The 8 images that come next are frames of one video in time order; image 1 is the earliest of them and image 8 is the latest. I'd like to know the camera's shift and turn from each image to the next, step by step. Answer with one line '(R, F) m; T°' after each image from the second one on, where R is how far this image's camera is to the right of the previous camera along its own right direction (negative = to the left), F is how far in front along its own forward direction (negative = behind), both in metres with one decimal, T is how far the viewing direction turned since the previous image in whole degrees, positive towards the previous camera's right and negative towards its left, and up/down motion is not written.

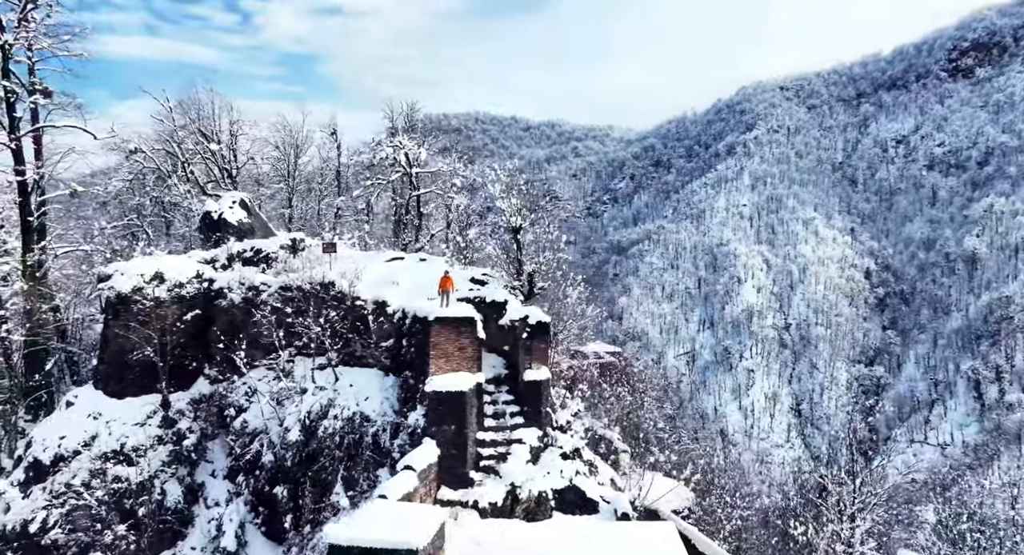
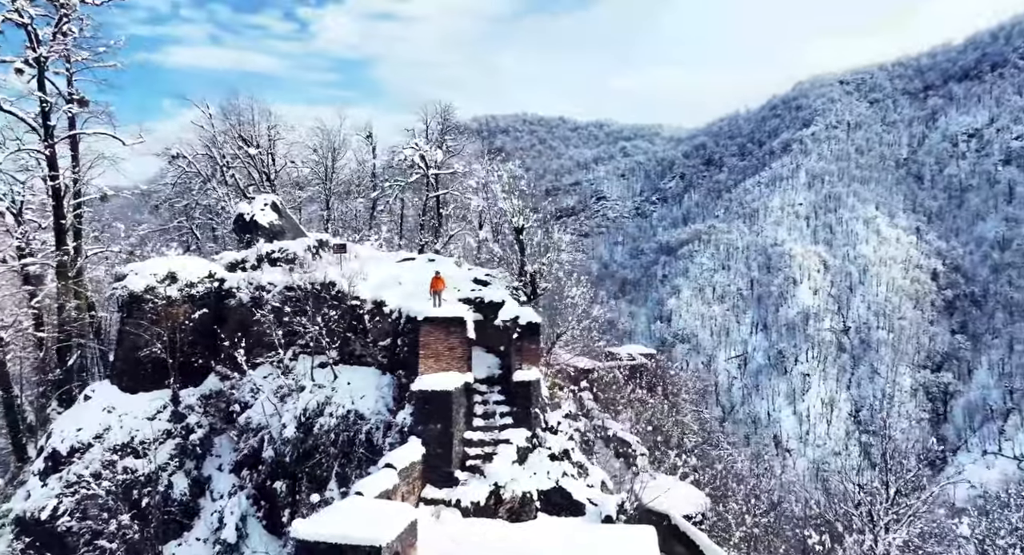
(+1.5, 0.0) m; -5°
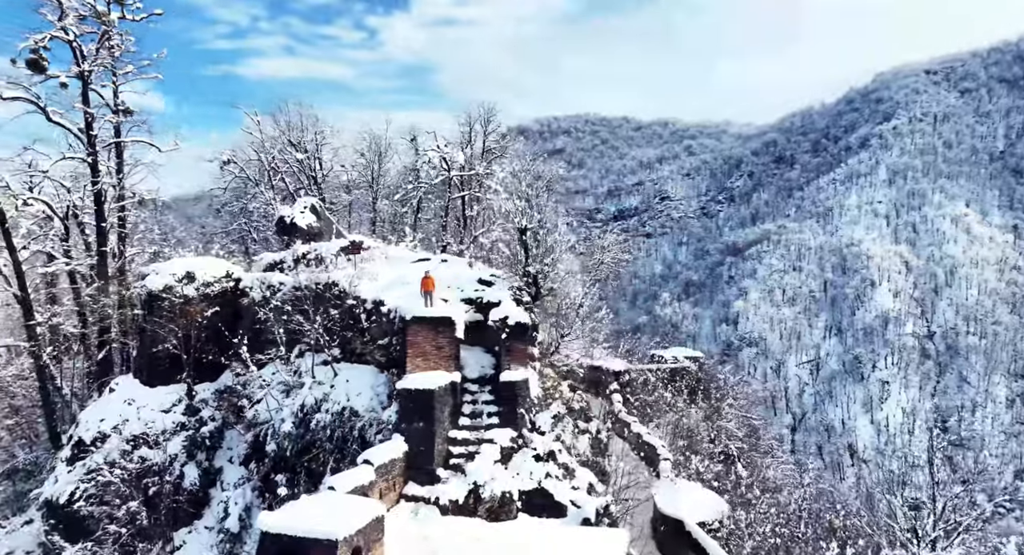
(+2.0, +0.1) m; -7°
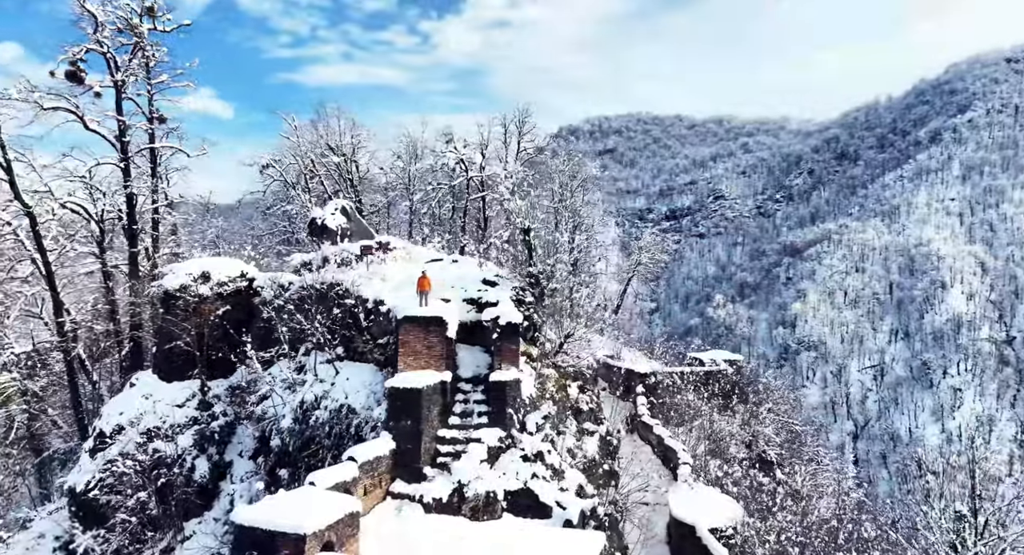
(+1.6, +0.1) m; -5°
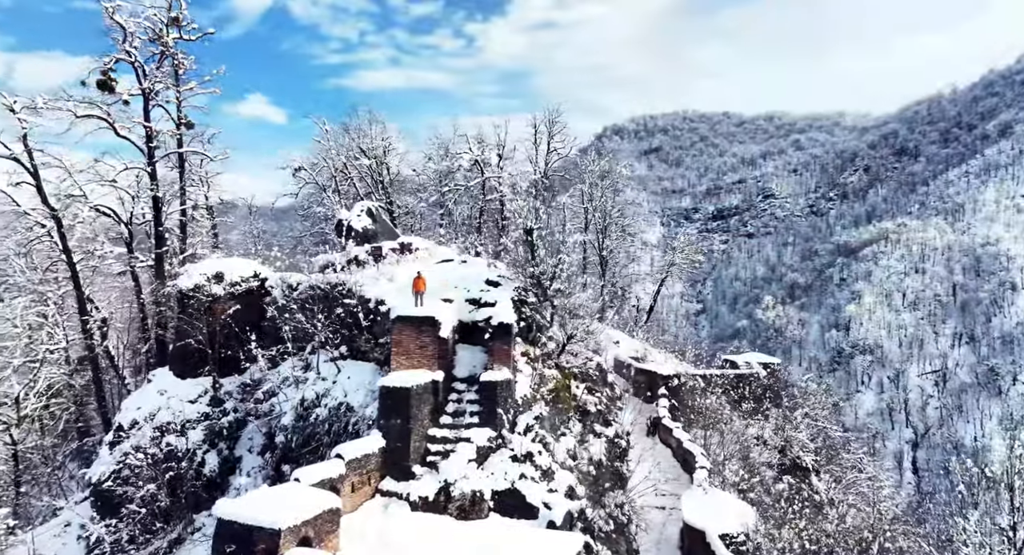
(+1.4, +0.1) m; -5°
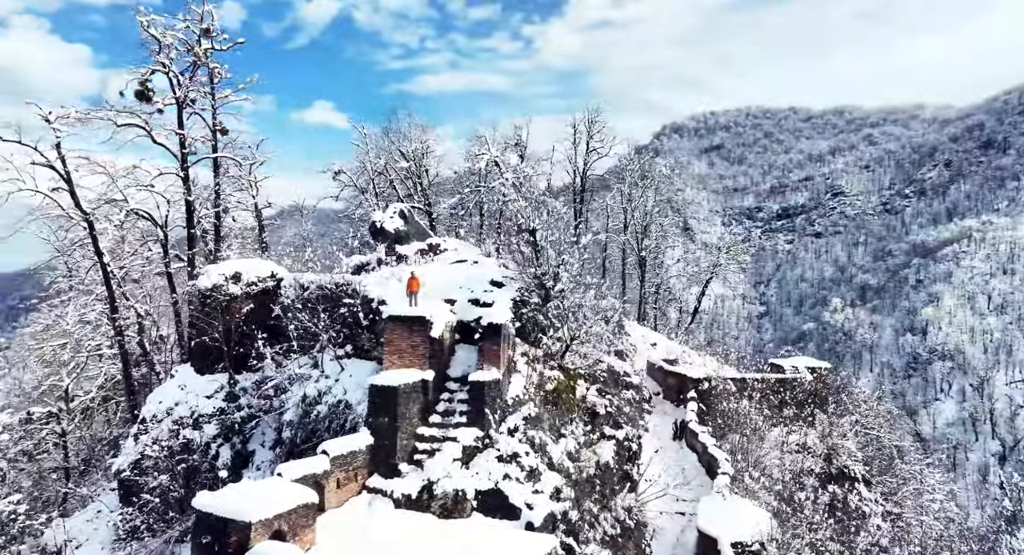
(+1.9, +0.3) m; -6°
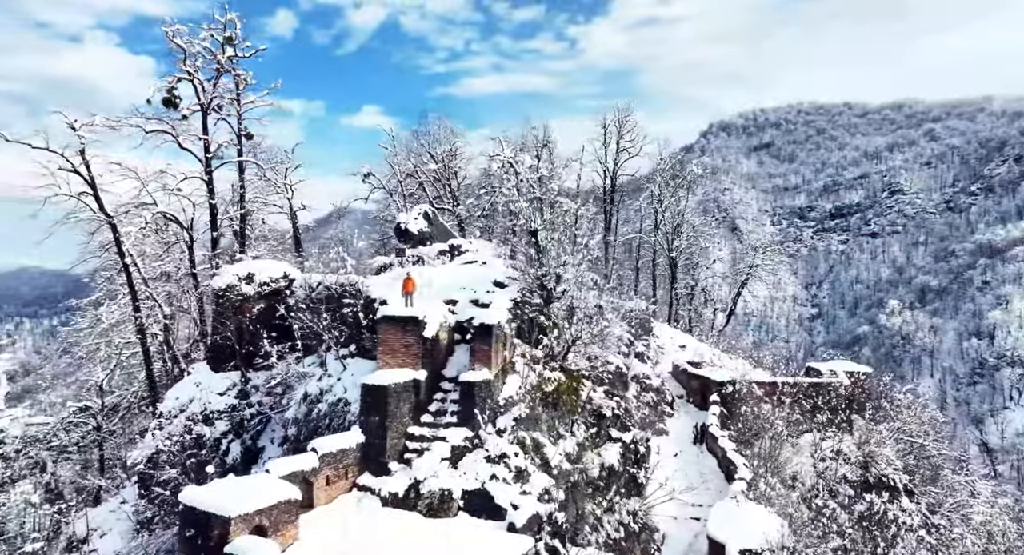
(+1.5, +0.2) m; -5°
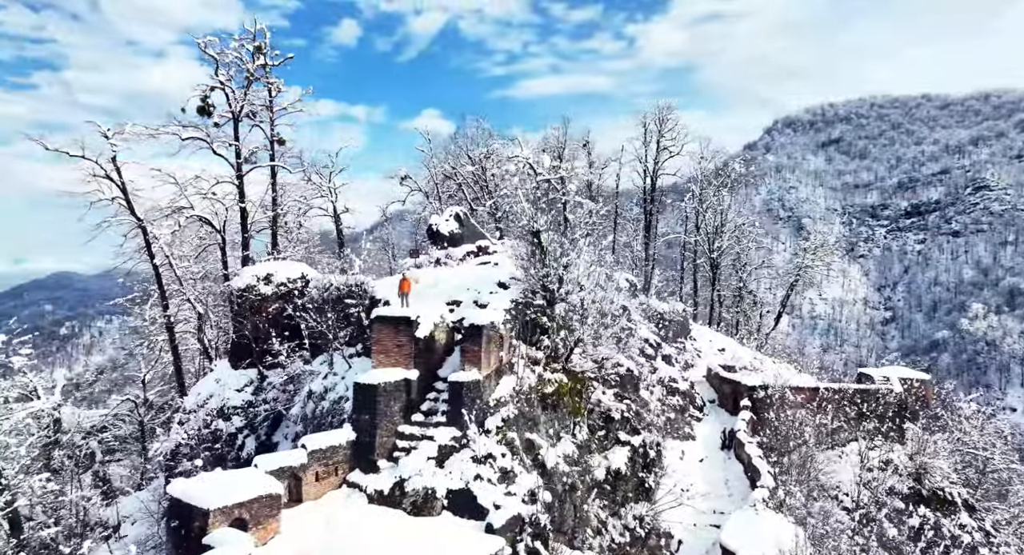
(+1.9, +0.4) m; -6°
